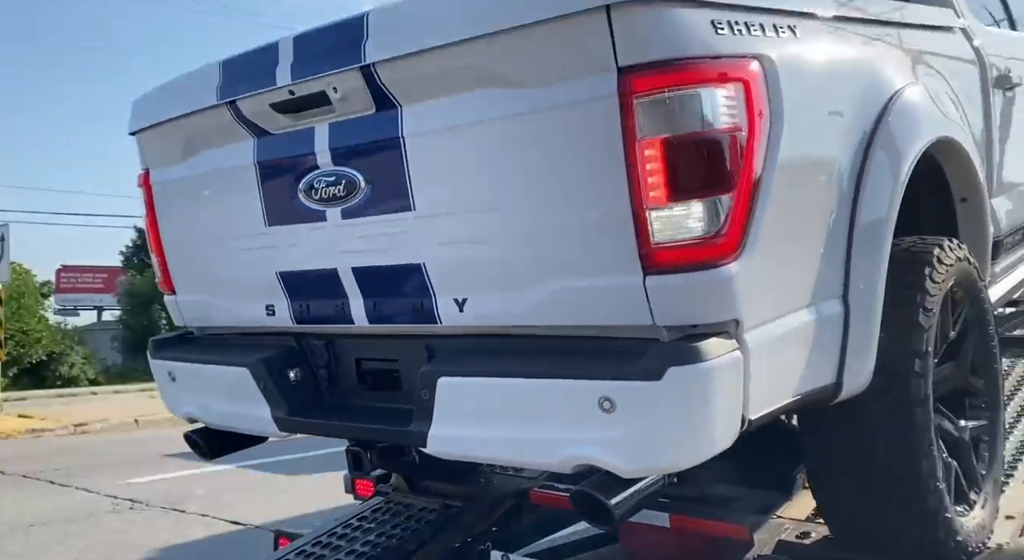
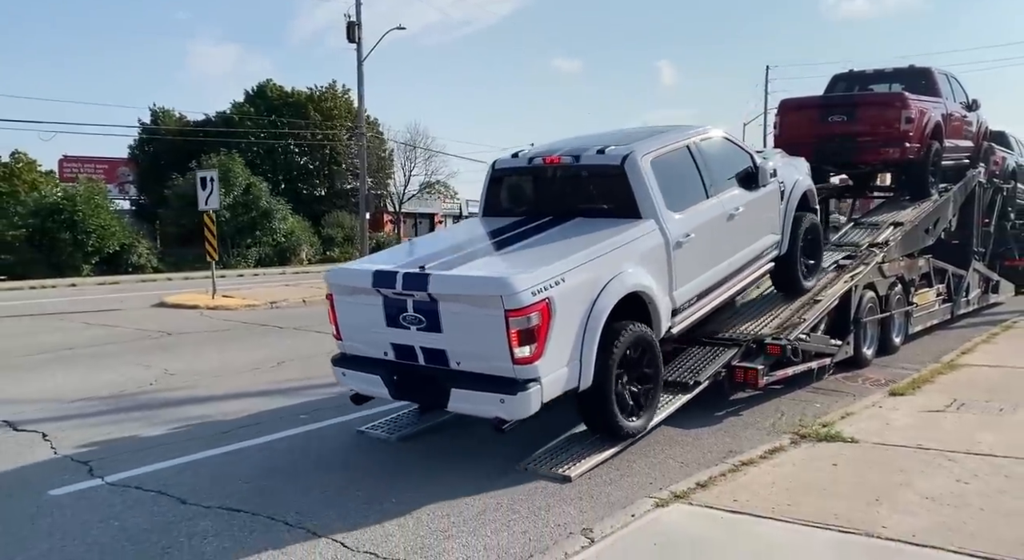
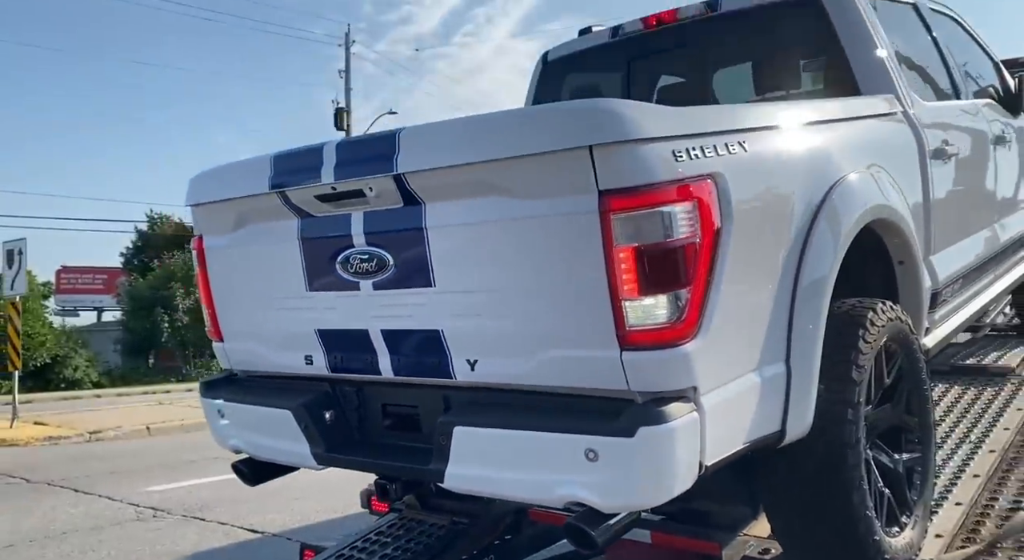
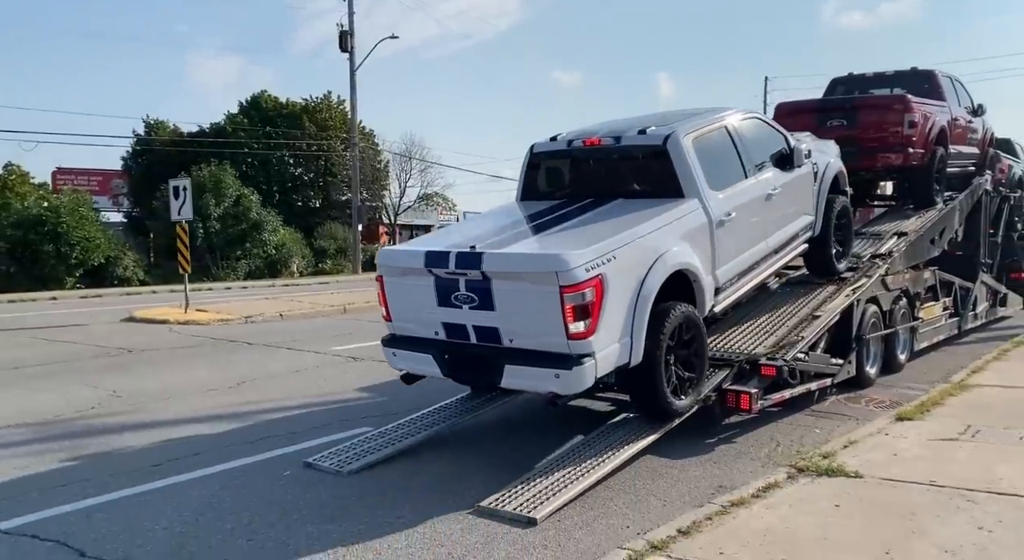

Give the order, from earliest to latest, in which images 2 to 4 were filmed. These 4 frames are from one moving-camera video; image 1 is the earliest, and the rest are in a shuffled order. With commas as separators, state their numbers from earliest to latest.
3, 4, 2
